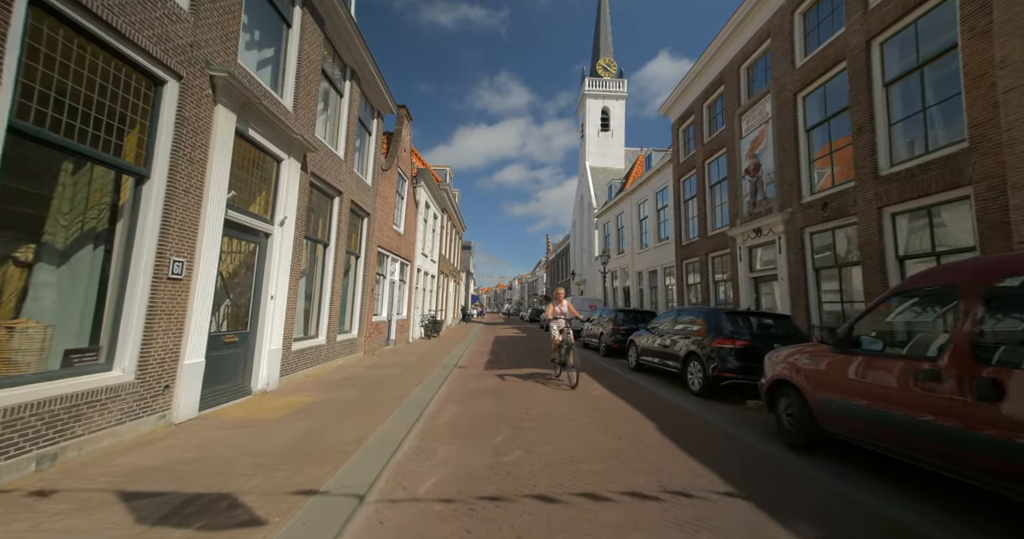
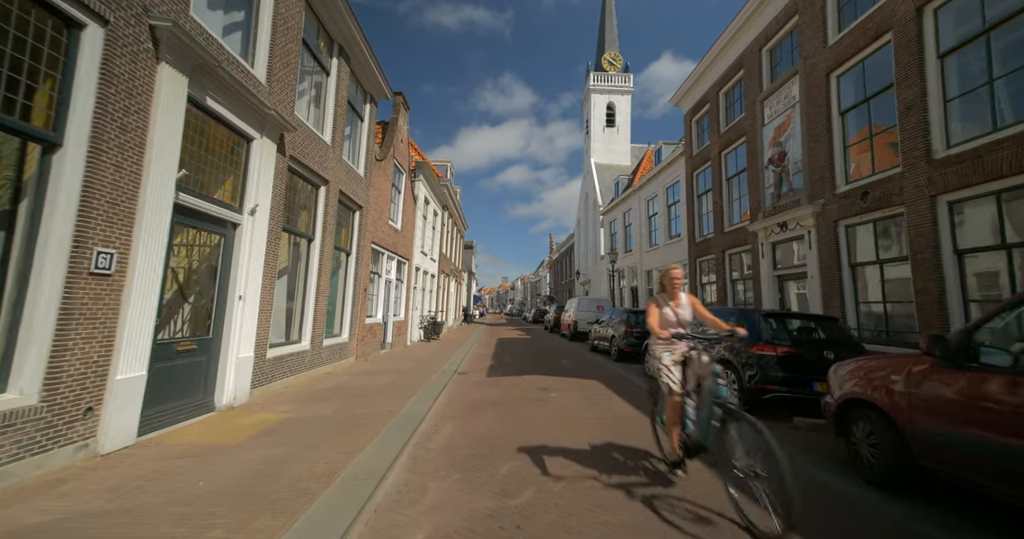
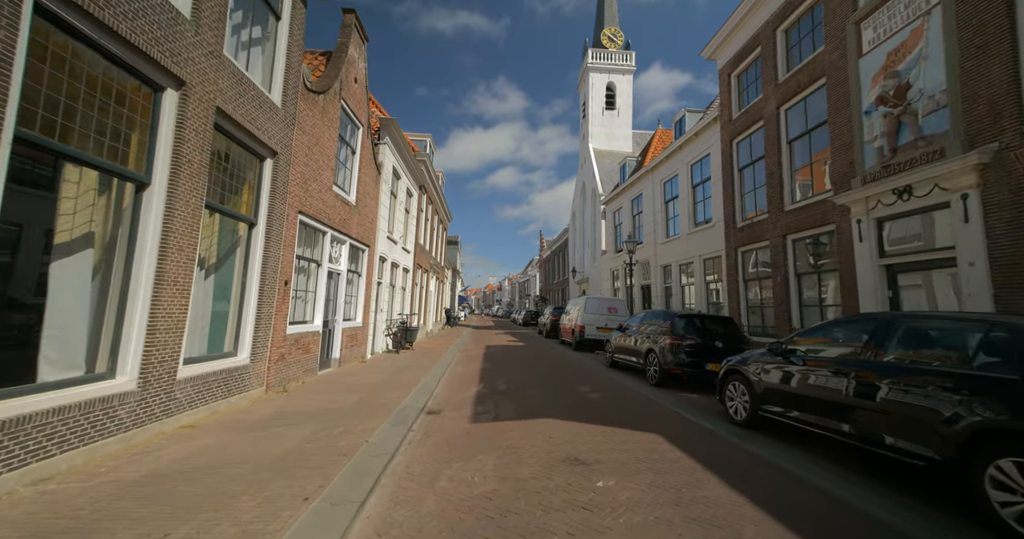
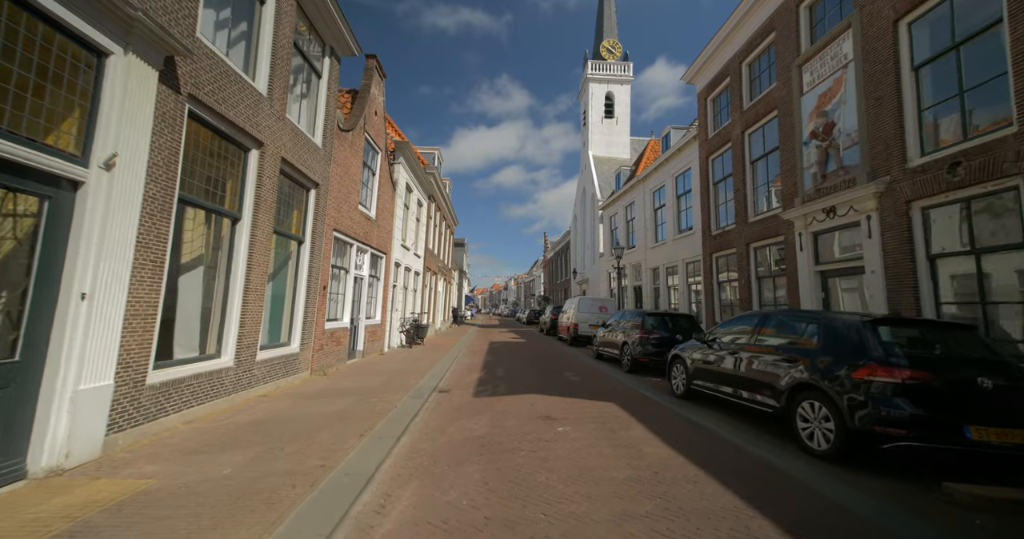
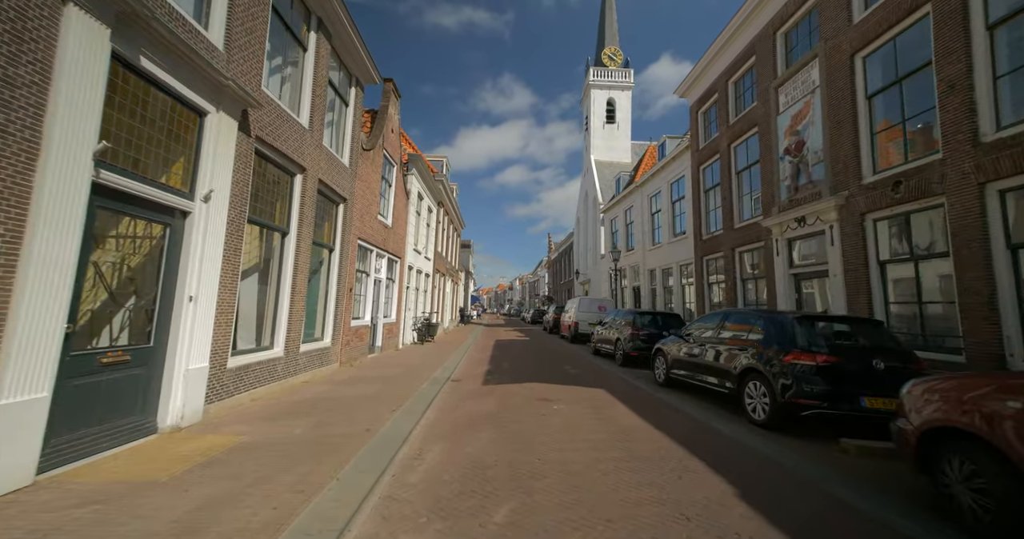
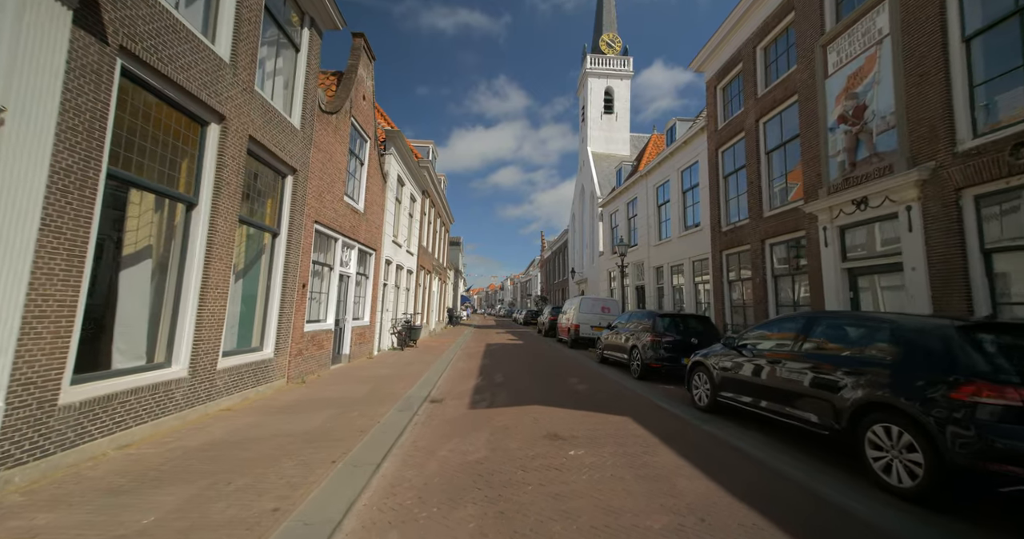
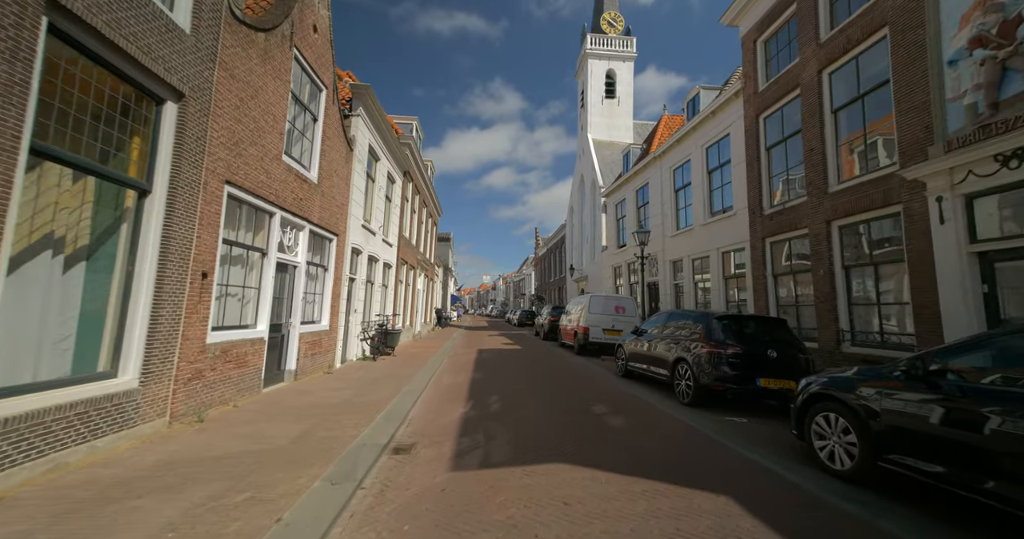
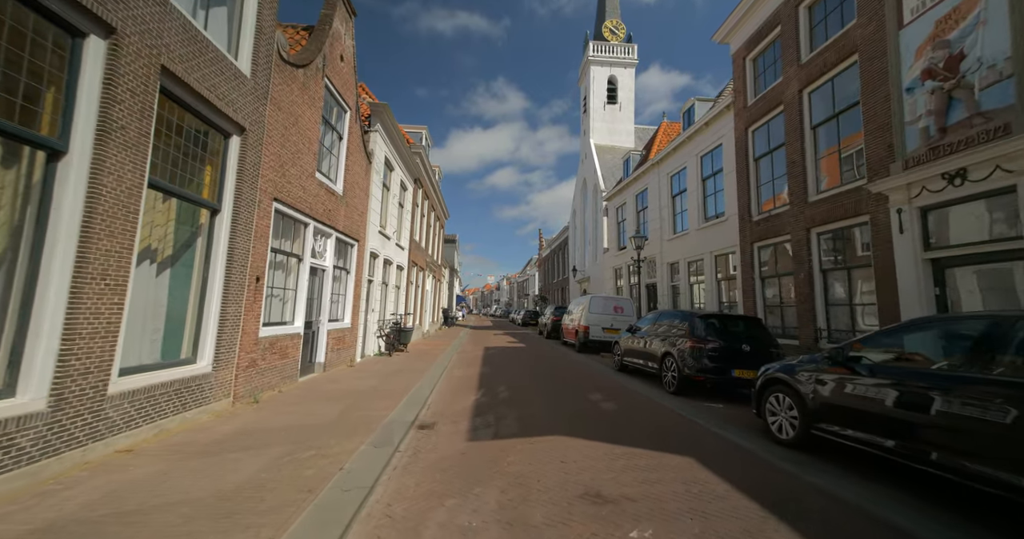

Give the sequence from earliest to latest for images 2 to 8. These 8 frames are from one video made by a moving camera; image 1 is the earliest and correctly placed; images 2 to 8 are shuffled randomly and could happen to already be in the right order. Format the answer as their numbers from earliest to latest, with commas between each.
2, 5, 4, 6, 3, 8, 7
